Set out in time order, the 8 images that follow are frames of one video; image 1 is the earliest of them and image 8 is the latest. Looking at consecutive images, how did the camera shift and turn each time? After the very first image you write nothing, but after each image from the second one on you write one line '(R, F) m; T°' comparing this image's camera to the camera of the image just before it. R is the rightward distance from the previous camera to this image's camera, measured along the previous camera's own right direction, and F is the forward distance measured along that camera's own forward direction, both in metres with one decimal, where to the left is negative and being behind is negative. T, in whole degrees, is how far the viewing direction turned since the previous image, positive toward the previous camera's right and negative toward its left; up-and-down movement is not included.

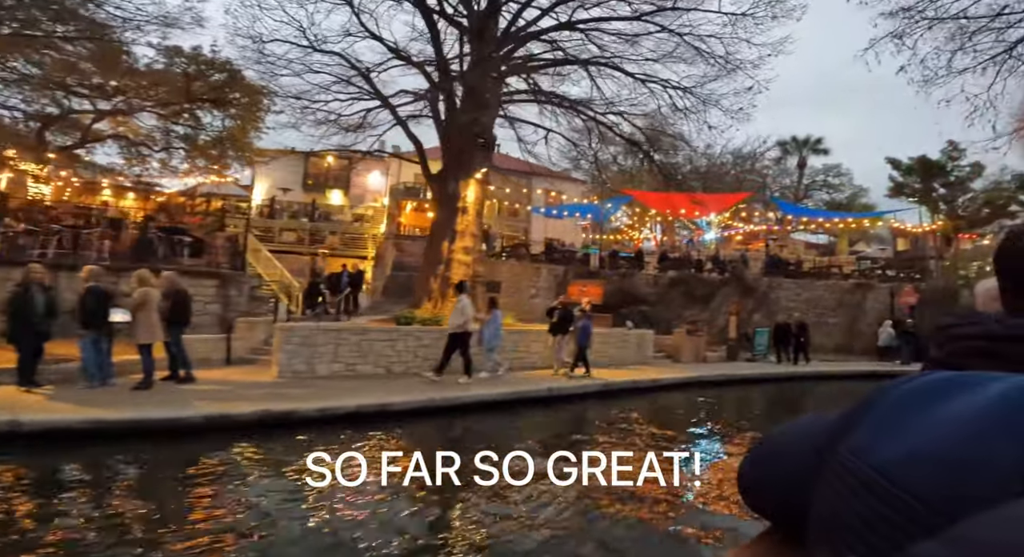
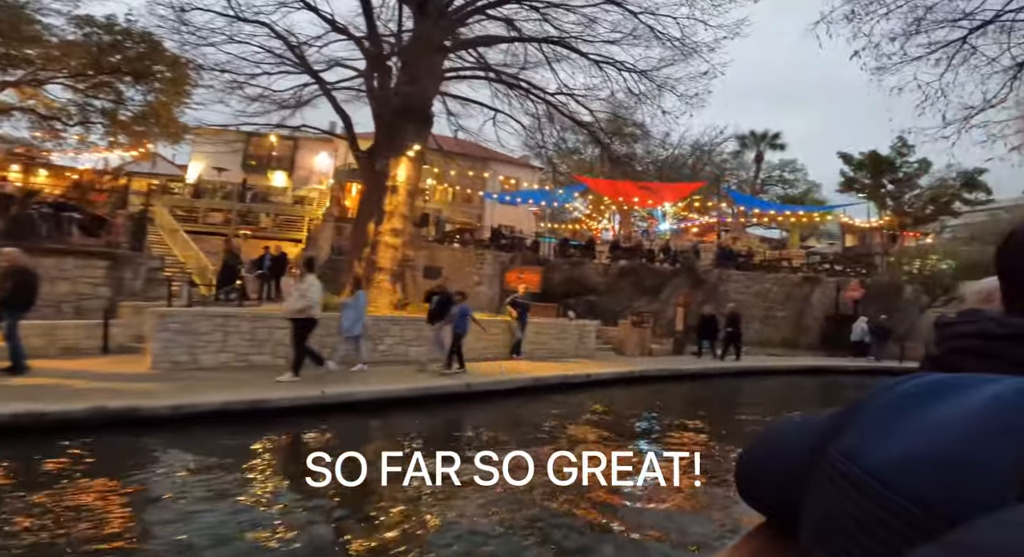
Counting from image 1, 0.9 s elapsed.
(-0.1, +0.2) m; +5°
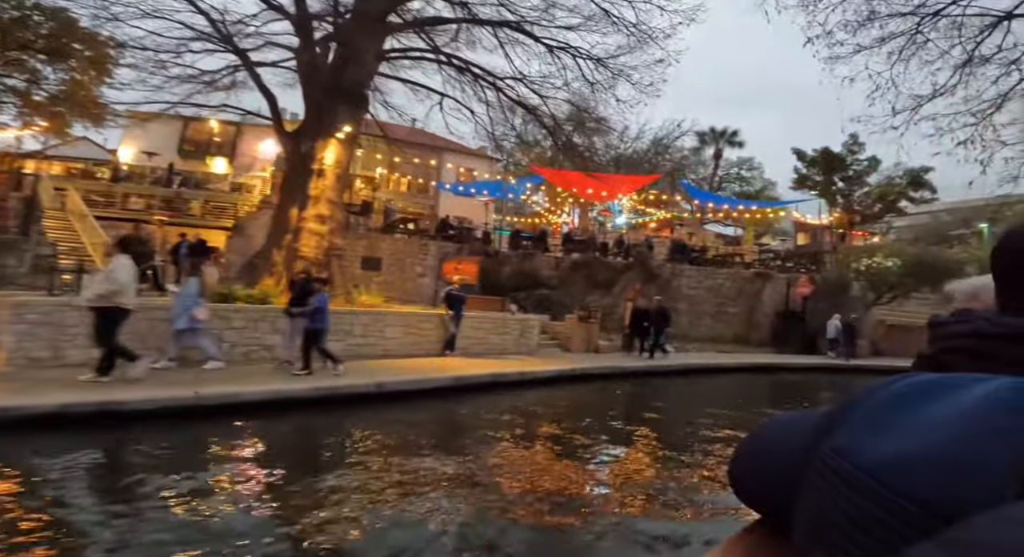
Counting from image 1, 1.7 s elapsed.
(-0.1, +0.1) m; +5°
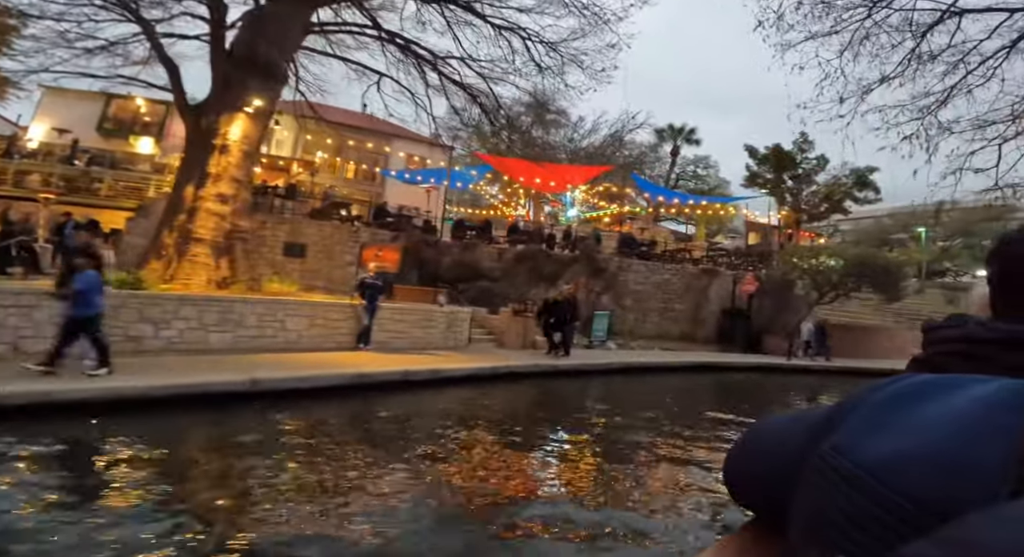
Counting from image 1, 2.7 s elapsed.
(-0.2, +0.1) m; +6°
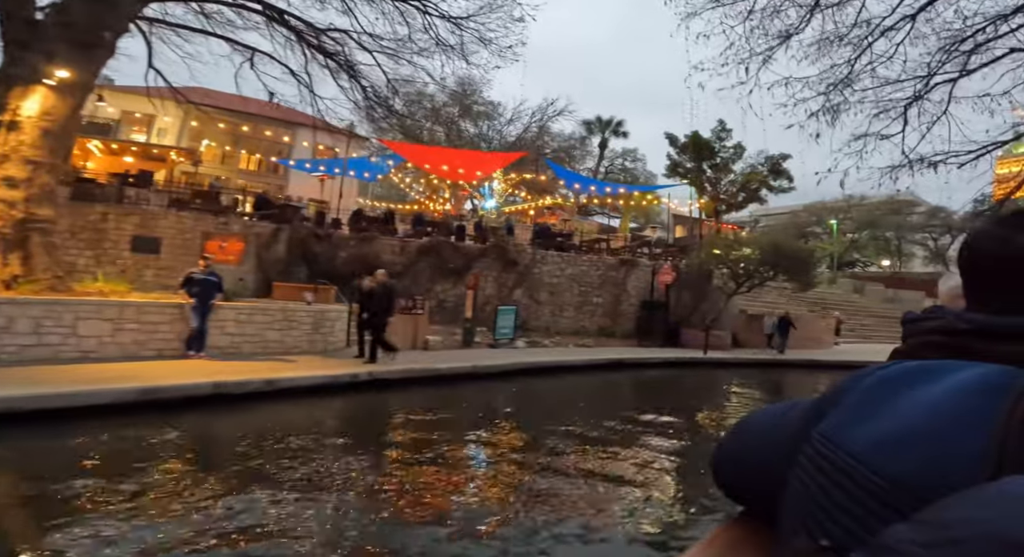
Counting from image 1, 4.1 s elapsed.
(0.0, +0.4) m; +8°
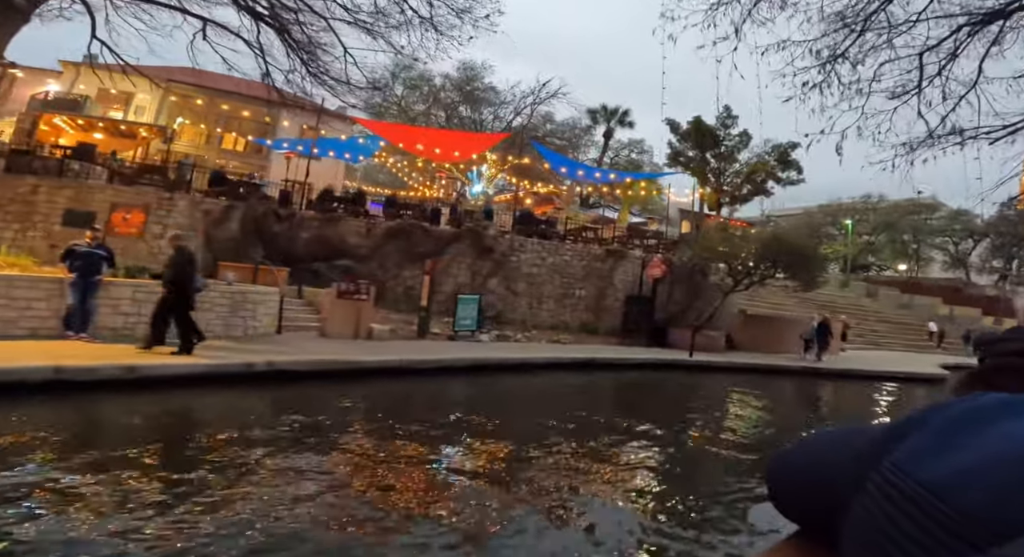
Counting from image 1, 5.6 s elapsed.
(+0.3, +0.4) m; -1°
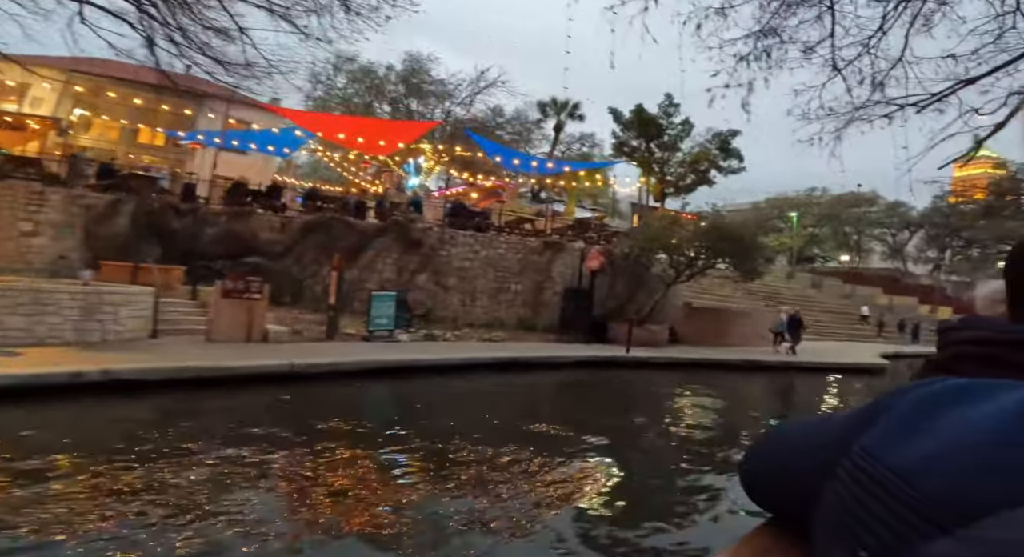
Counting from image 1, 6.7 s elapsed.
(+0.2, +0.3) m; +4°
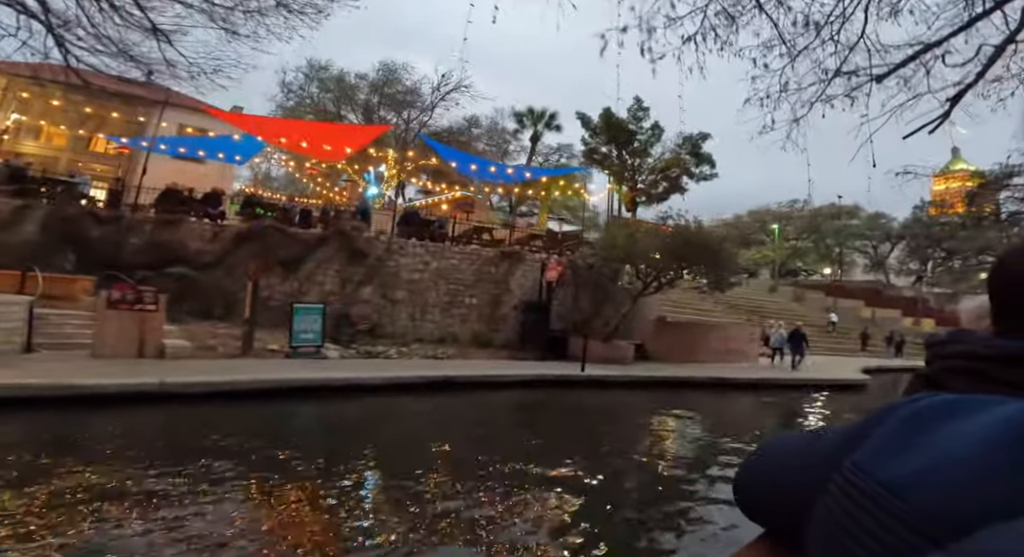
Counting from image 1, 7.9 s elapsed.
(+0.2, +0.3) m; +1°
